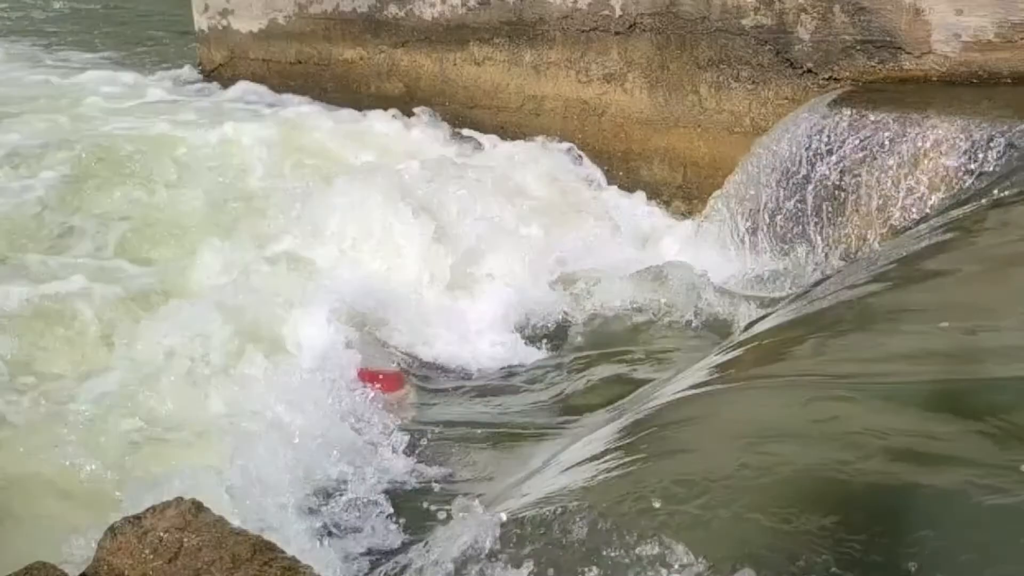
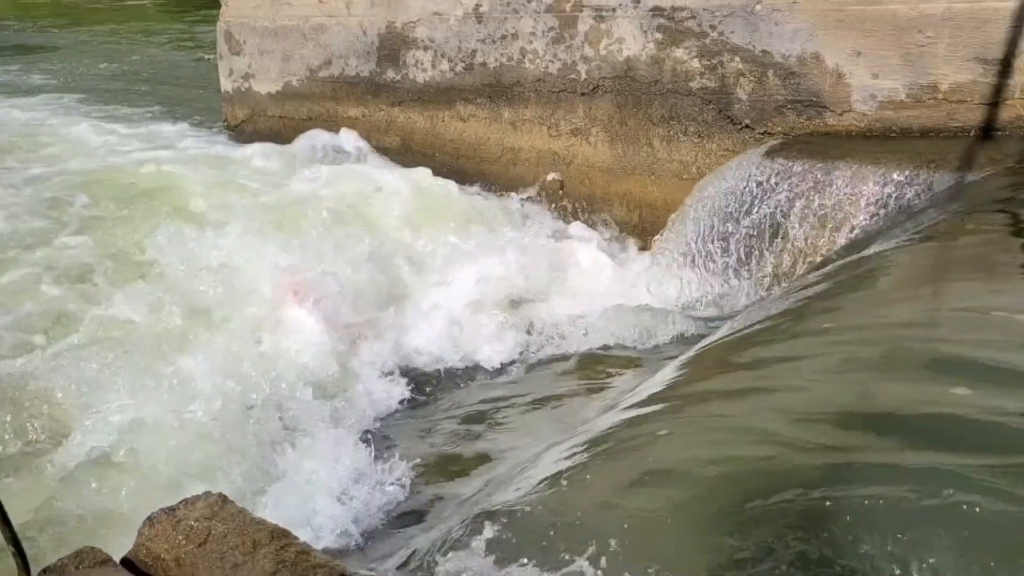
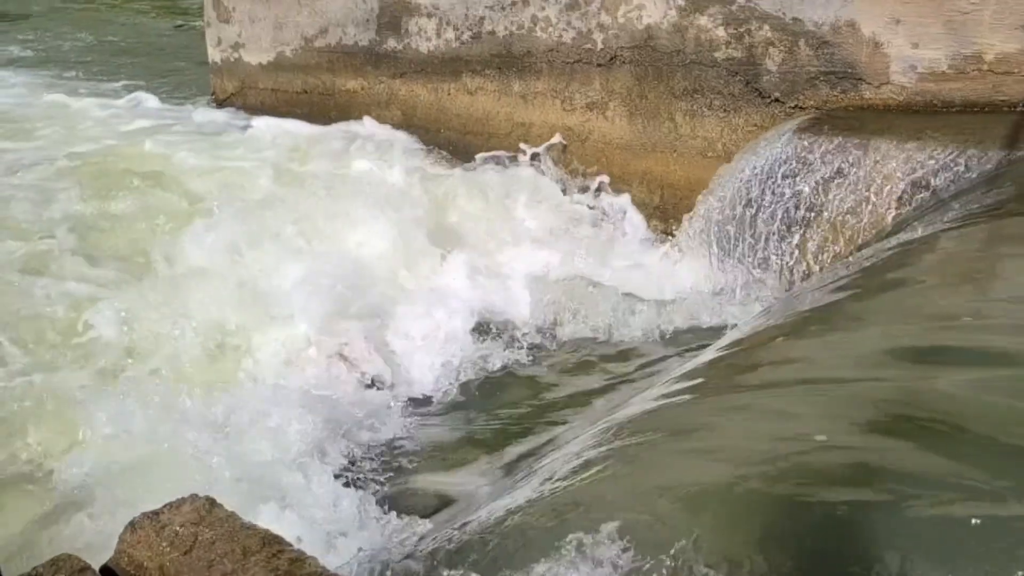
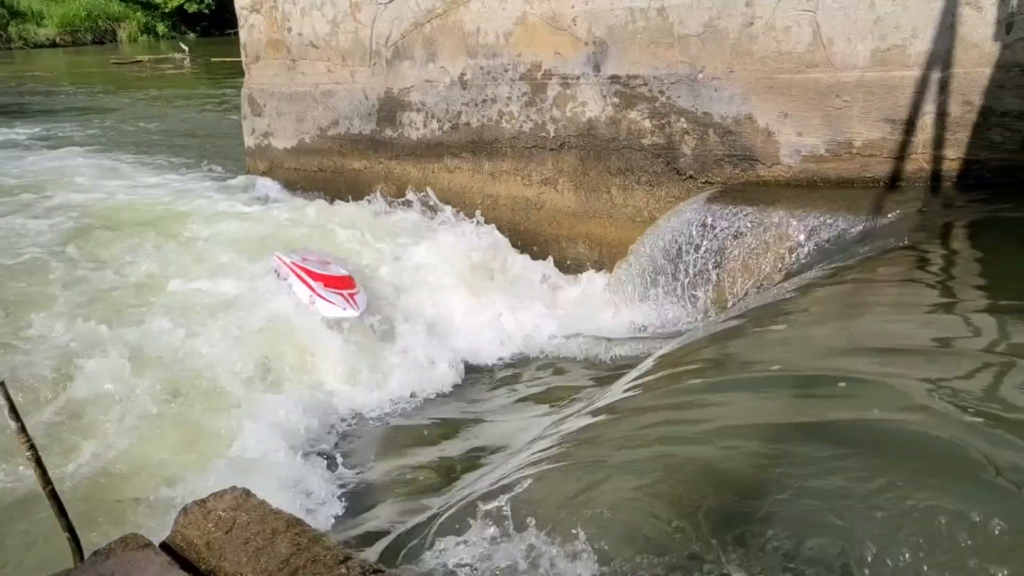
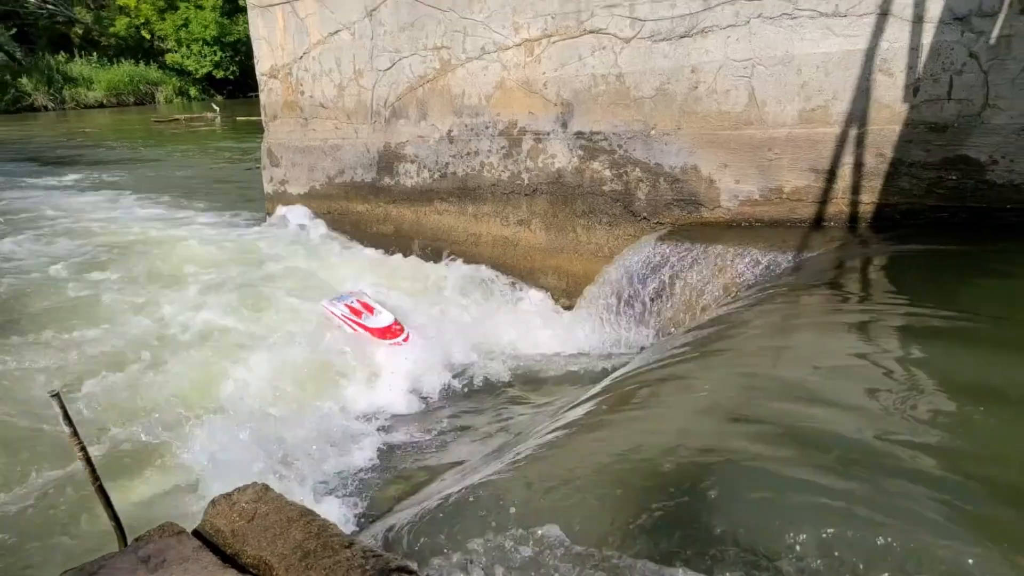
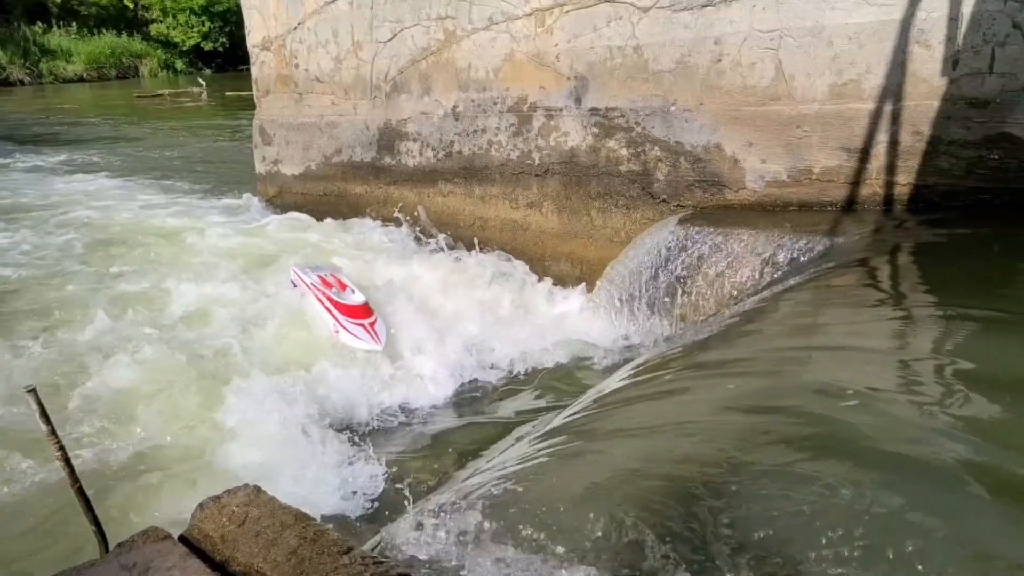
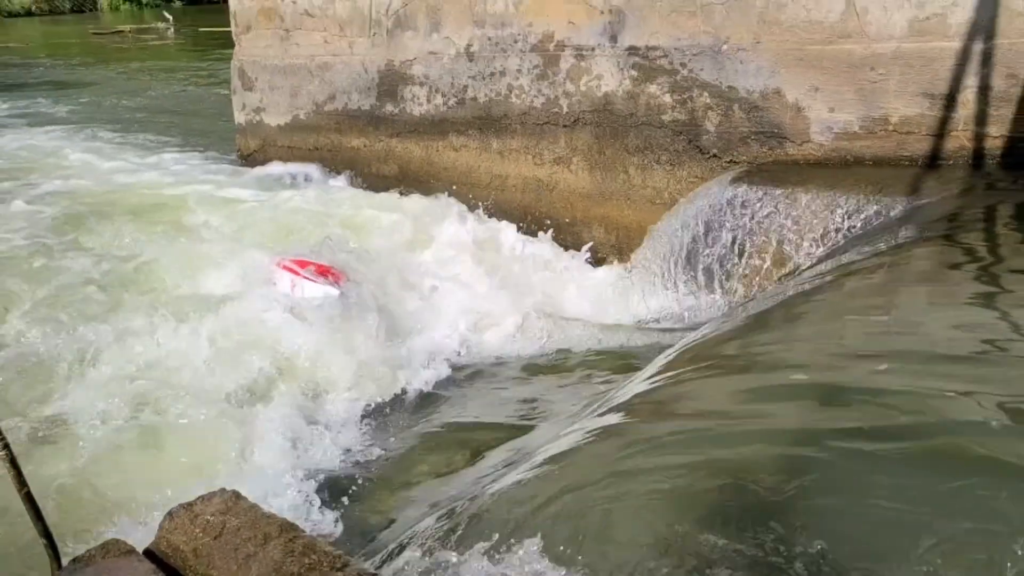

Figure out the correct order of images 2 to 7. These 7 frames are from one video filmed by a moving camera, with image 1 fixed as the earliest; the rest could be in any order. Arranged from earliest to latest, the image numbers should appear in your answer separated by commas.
3, 2, 7, 4, 6, 5
